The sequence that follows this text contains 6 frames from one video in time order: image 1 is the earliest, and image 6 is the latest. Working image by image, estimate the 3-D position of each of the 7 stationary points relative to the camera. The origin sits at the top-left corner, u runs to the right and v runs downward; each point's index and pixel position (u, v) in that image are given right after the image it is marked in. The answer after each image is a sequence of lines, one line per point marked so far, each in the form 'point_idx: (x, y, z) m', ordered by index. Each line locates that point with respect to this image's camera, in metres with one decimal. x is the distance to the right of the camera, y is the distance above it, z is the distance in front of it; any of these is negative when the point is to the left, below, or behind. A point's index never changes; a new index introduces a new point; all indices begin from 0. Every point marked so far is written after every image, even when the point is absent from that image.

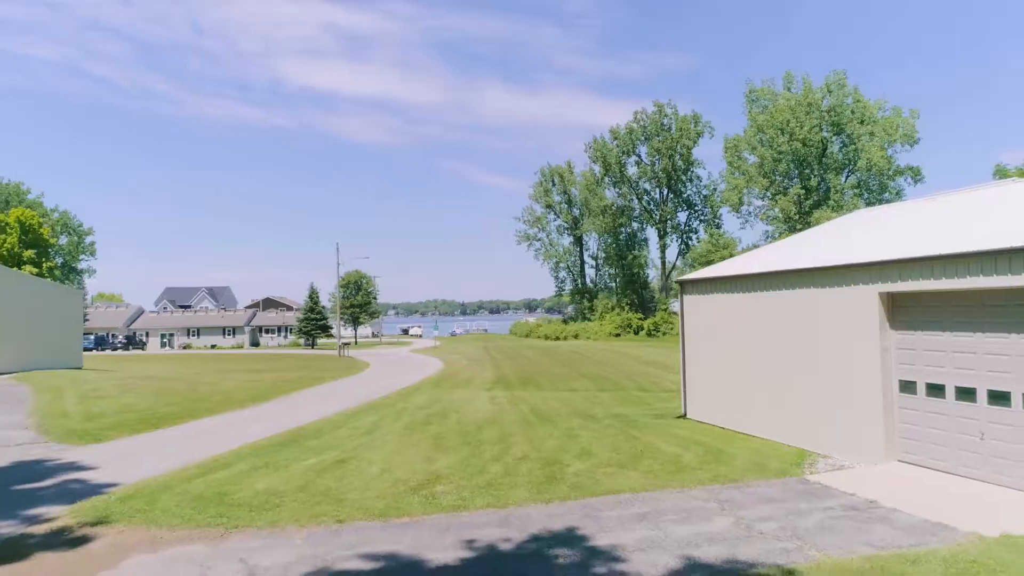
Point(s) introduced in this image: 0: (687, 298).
0: (+4.0, -0.2, +13.9) m
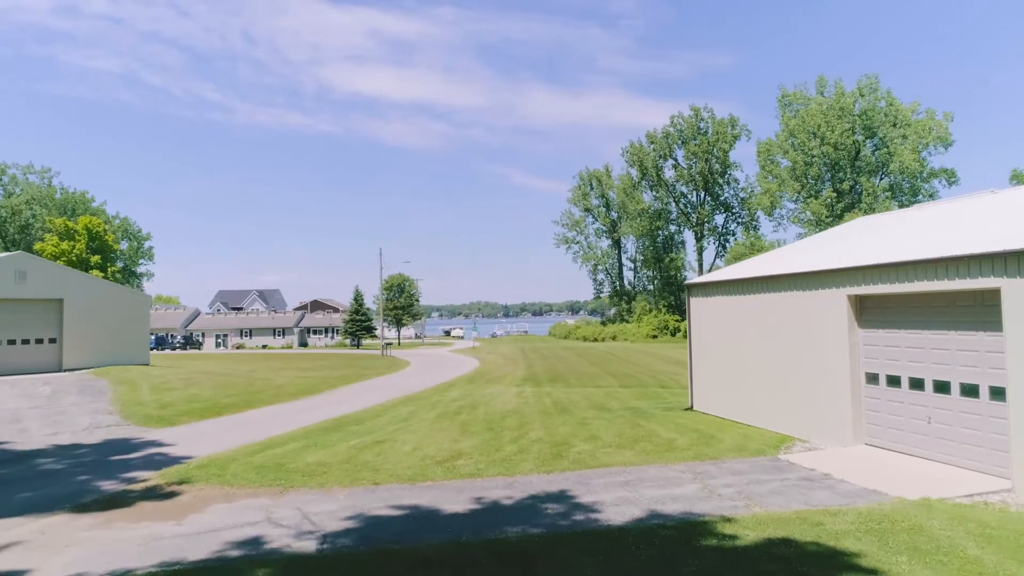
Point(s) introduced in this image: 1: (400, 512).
0: (+4.5, -0.3, +15.1) m
1: (-1.4, -2.8, +7.6) m
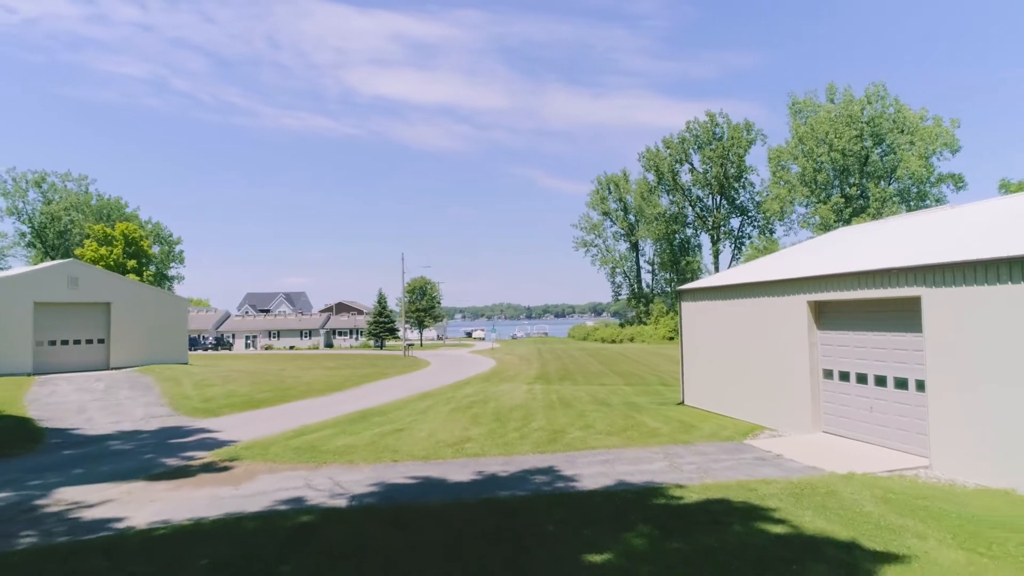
0: (+4.7, -0.4, +16.4) m
1: (-1.5, -3.0, +9.2) m
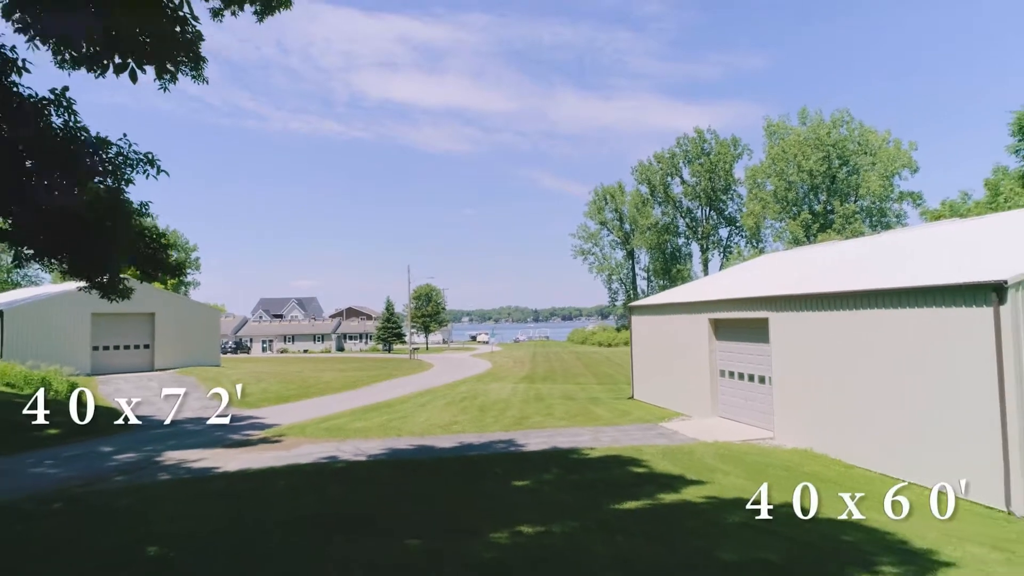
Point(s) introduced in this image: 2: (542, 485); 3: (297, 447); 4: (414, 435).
0: (+4.2, -1.0, +20.2) m
1: (-2.2, -3.5, +13.1) m
2: (+0.5, -3.1, +9.6) m
3: (-4.9, -3.6, +13.6) m
4: (-2.3, -3.6, +14.5) m
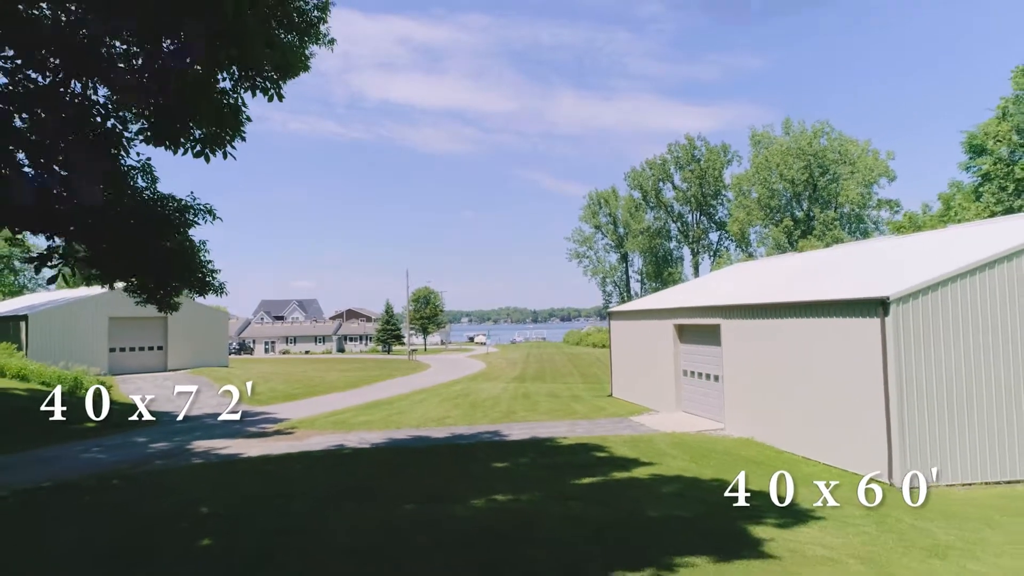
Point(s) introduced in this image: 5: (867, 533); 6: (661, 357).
0: (+3.8, -1.2, +22.1) m
1: (-2.5, -3.7, +14.9) m
2: (+0.1, -3.4, +11.4) m
3: (-5.3, -3.9, +15.4) m
4: (-2.7, -3.8, +16.3) m
5: (+4.4, -3.1, +7.4) m
6: (+4.4, -2.1, +17.9) m
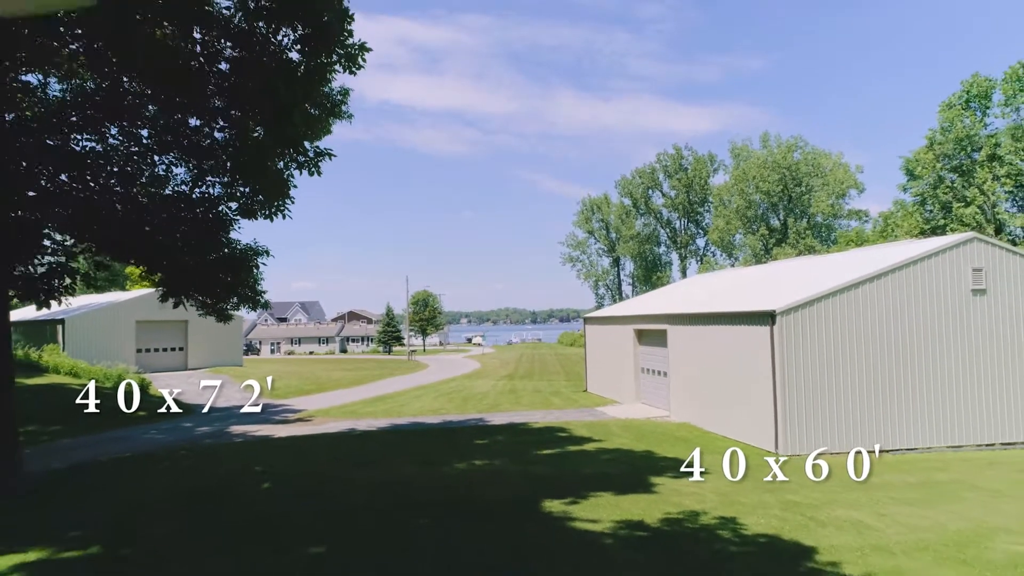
0: (+3.3, -1.6, +25.1) m
1: (-3.1, -4.1, +17.9) m
2: (-0.4, -3.7, +14.4) m
3: (-5.8, -4.2, +18.4) m
4: (-3.2, -4.1, +19.3) m
5: (+3.9, -3.4, +10.4) m
6: (+3.9, -2.4, +20.9) m
